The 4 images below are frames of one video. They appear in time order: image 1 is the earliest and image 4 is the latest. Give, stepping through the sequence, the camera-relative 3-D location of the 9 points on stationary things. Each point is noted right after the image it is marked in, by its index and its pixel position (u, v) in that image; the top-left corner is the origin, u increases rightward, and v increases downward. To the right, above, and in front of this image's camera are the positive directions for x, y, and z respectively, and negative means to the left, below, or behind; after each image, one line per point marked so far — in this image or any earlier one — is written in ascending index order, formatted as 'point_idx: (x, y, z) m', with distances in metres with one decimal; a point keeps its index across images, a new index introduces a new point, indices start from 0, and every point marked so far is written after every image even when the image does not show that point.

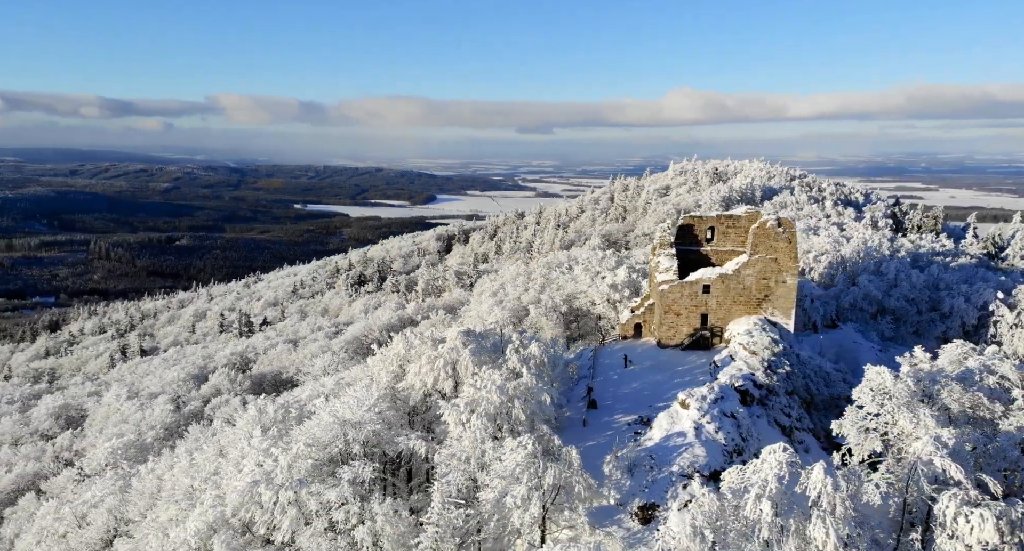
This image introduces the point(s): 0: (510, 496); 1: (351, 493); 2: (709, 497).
0: (0.0, -5.4, +18.6) m
1: (-3.9, -5.3, +18.4) m
2: (+4.2, -4.7, +16.1) m
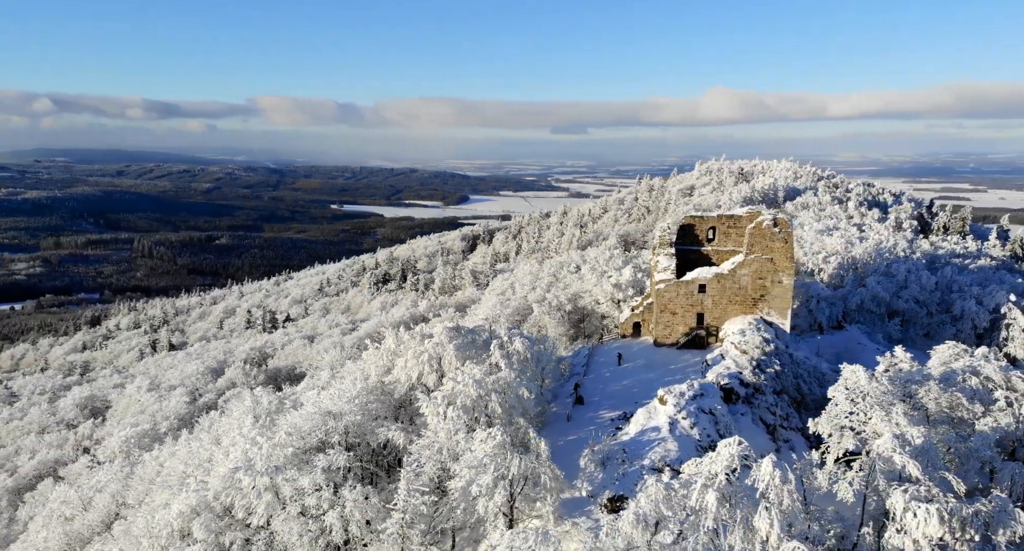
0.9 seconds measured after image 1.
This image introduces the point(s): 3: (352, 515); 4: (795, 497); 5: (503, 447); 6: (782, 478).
0: (-0.9, -5.3, +19.2) m
1: (-4.7, -5.2, +19.2) m
2: (+3.2, -4.6, +16.5) m
3: (-3.9, -5.9, +18.6) m
4: (+6.0, -4.7, +16.3) m
5: (-0.2, -4.5, +19.8) m
6: (+5.8, -4.3, +16.3) m
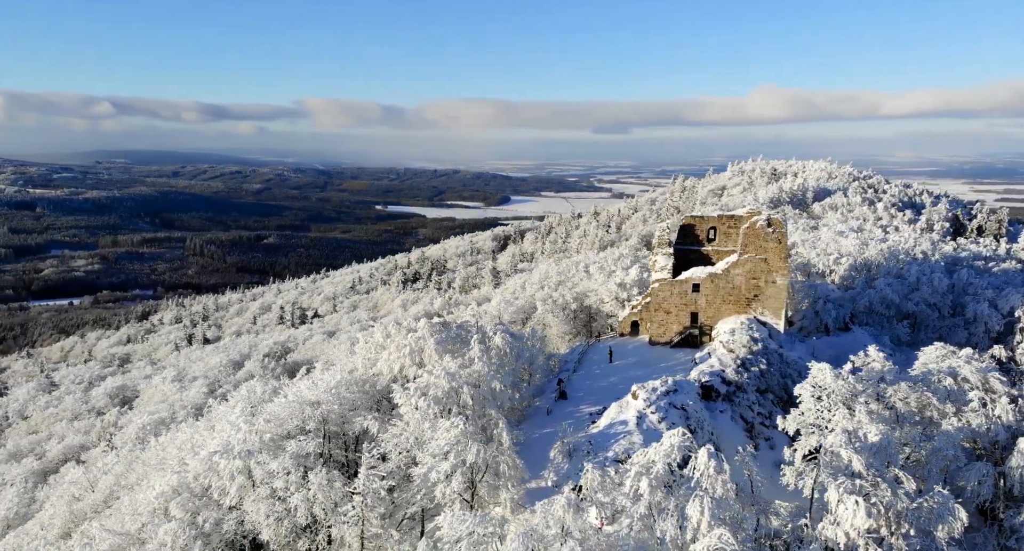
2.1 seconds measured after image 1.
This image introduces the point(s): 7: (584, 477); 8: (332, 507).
0: (-2.0, -5.1, +20.0) m
1: (-5.8, -5.0, +20.2) m
2: (+1.9, -4.5, +17.1) m
3: (-5.1, -5.7, +19.6) m
4: (+4.7, -4.7, +16.7) m
5: (-1.3, -4.4, +20.6) m
6: (+4.5, -4.3, +16.7) m
7: (+1.6, -4.6, +17.2) m
8: (-4.7, -6.0, +19.6) m
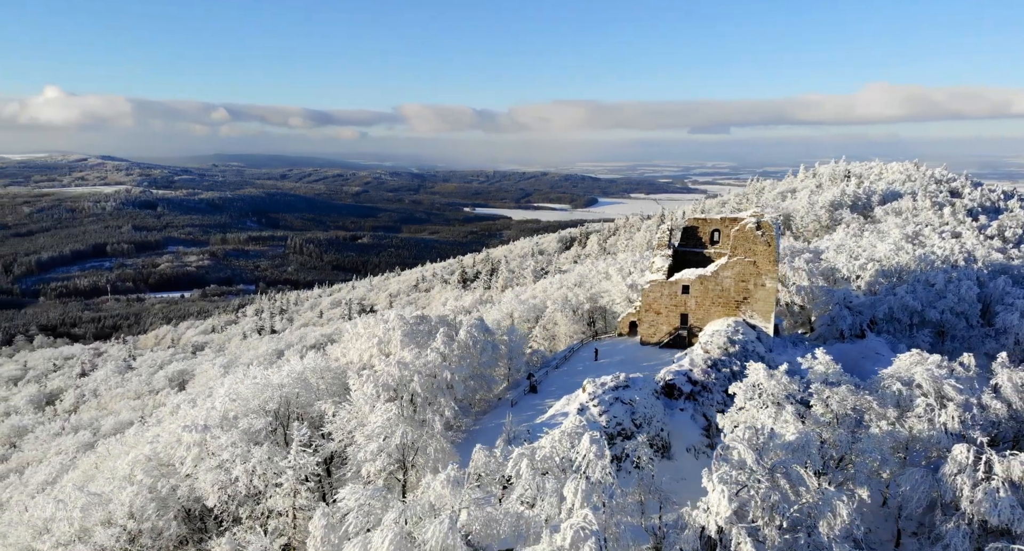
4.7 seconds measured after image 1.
0: (-4.1, -5.0, +21.6) m
1: (-7.9, -4.7, +22.3) m
2: (-0.6, -4.4, +18.2) m
3: (-7.3, -5.5, +21.5) m
4: (+2.1, -4.6, +17.4) m
5: (-3.3, -4.2, +22.0) m
6: (+1.9, -4.2, +17.5) m
7: (-0.9, -4.4, +18.4) m
8: (-6.9, -5.7, +21.5) m
